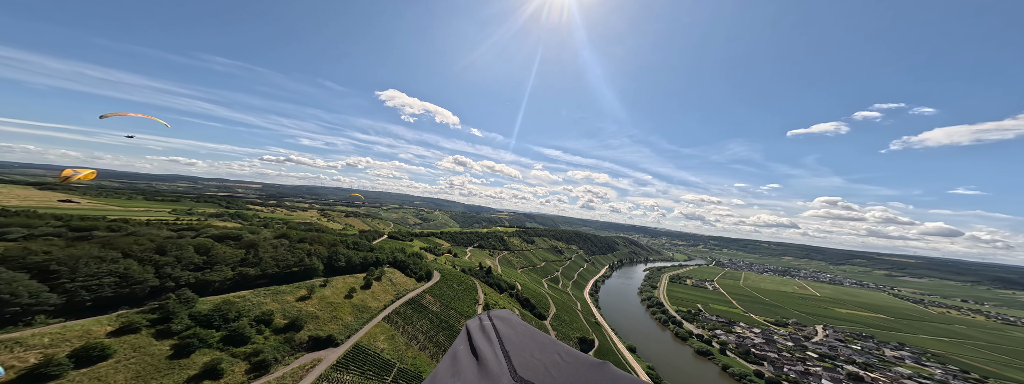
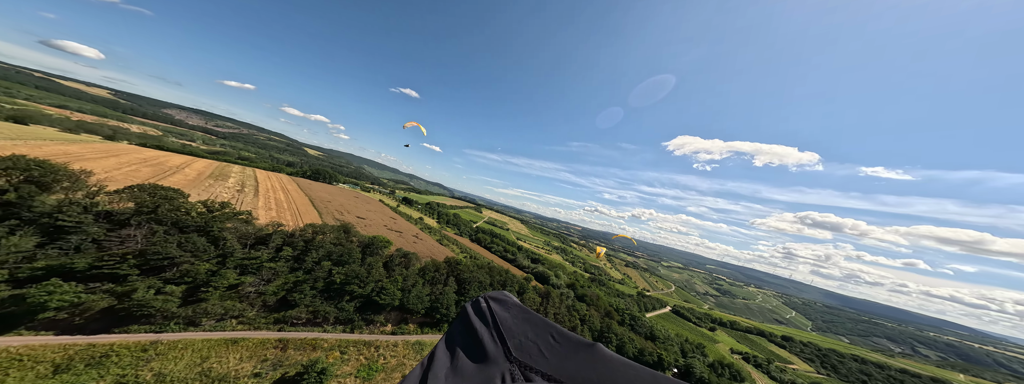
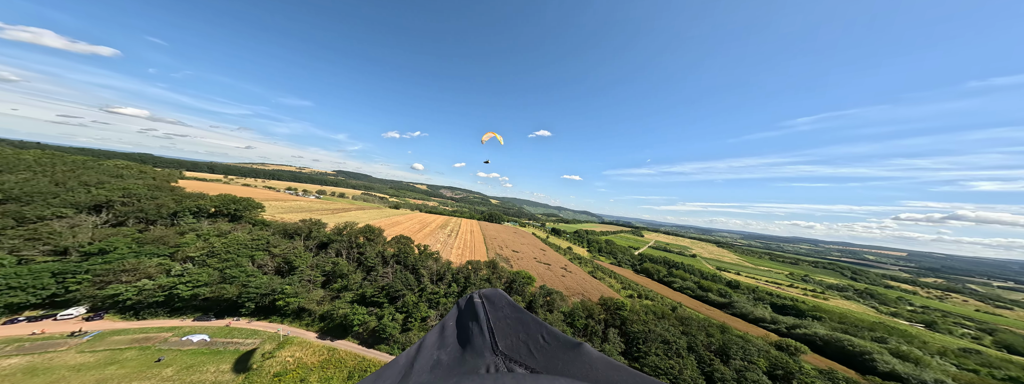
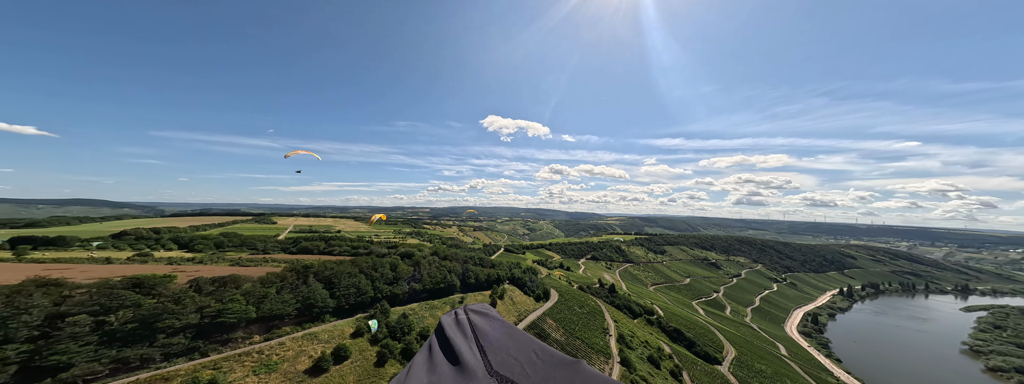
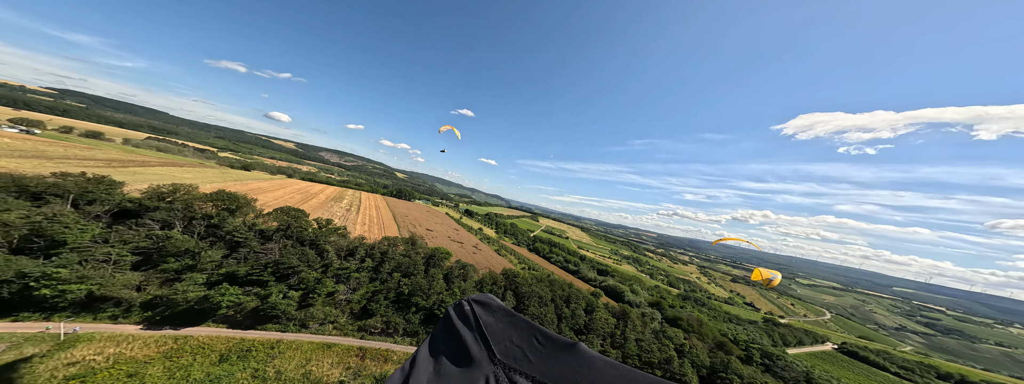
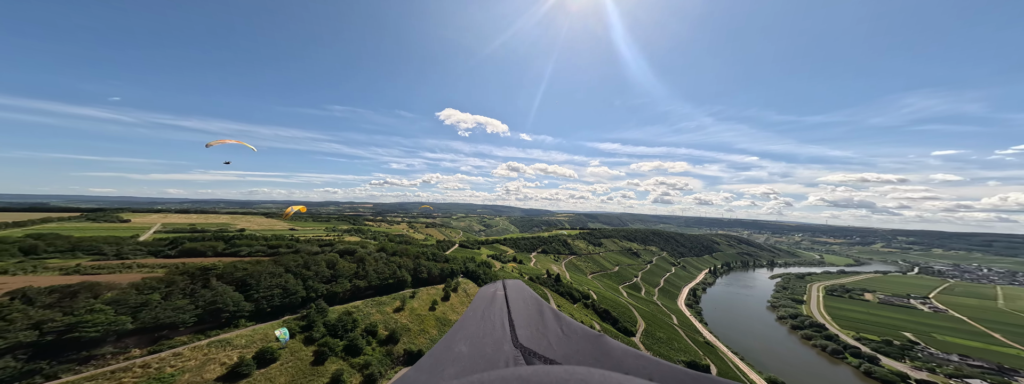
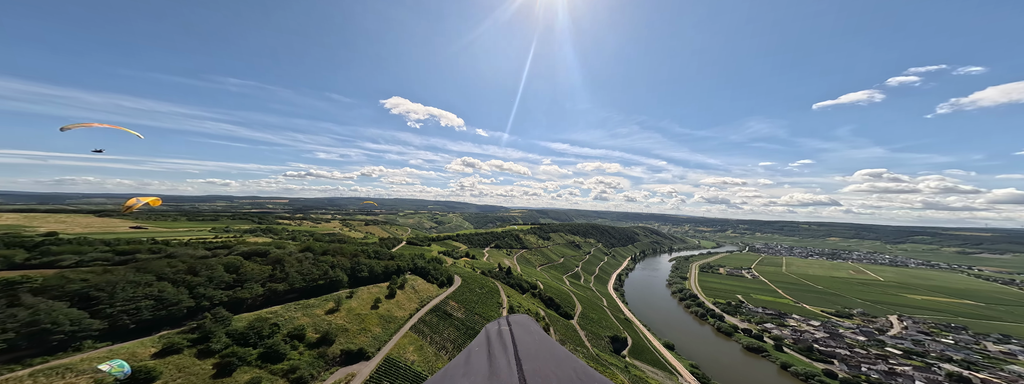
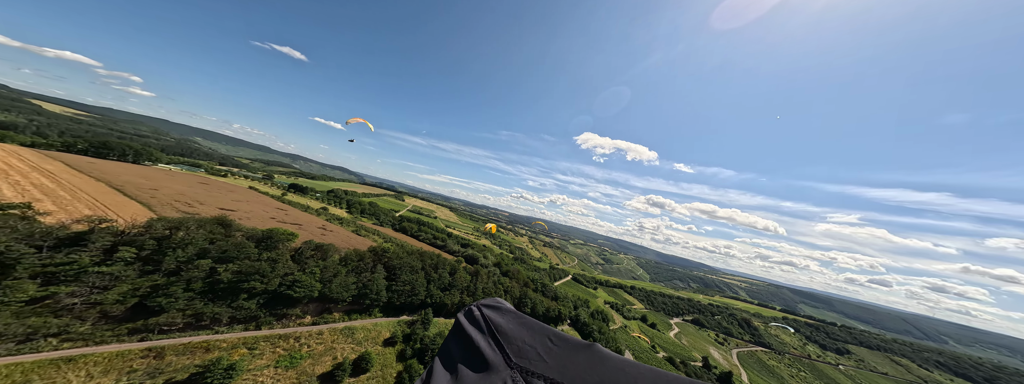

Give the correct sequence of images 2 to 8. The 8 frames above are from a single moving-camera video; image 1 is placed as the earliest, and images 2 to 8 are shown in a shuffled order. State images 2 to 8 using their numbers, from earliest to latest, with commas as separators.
7, 6, 4, 8, 2, 5, 3
